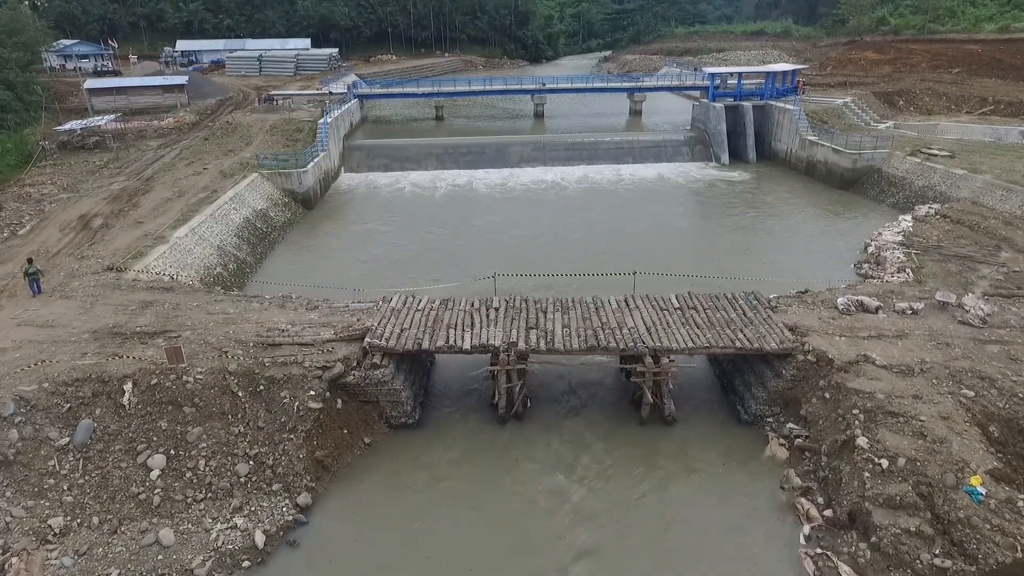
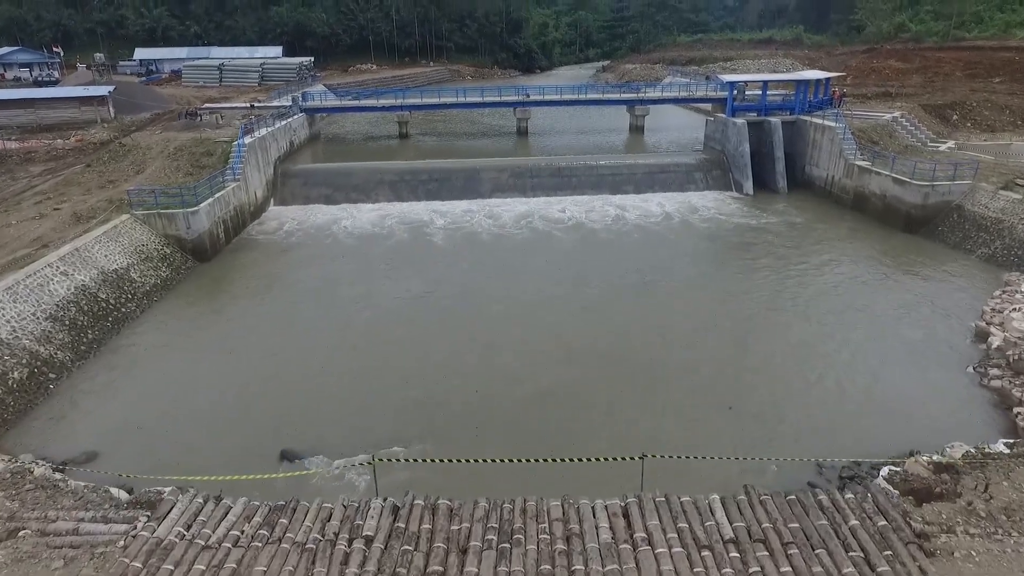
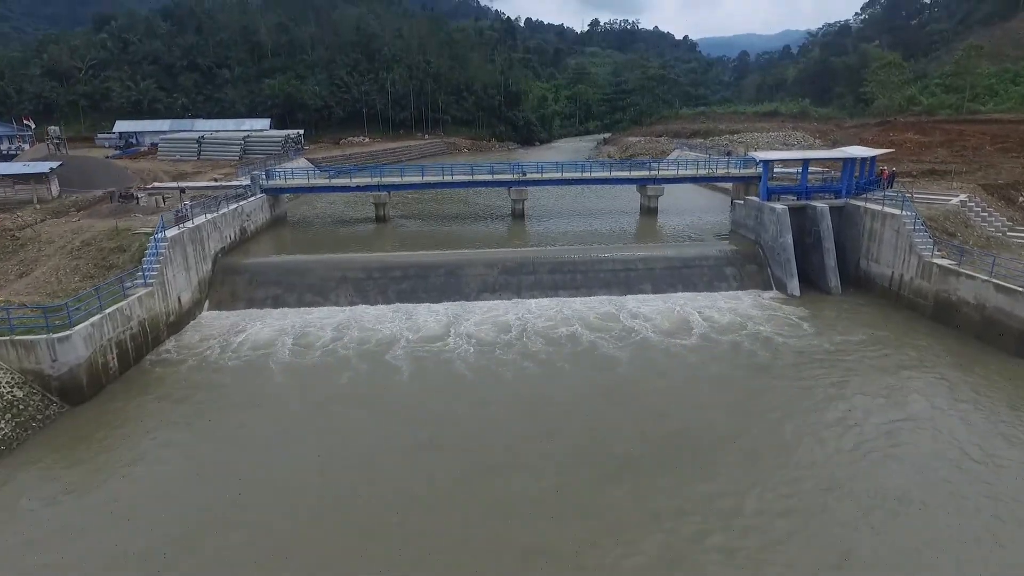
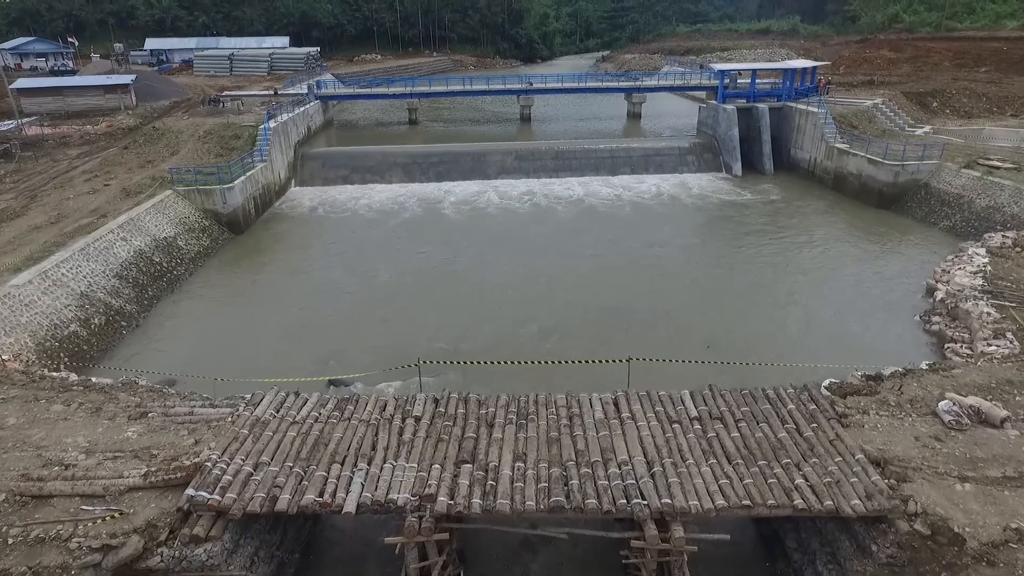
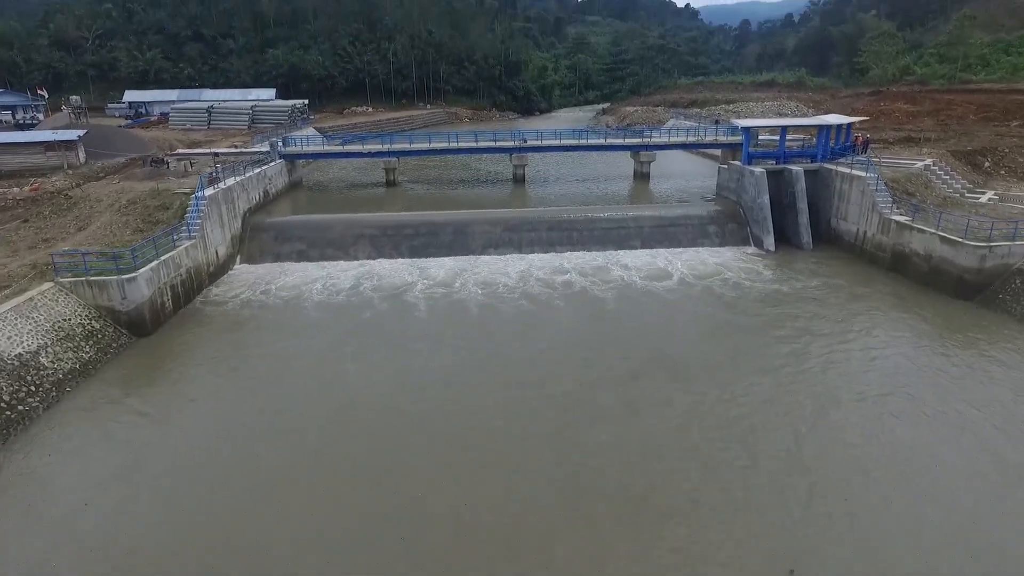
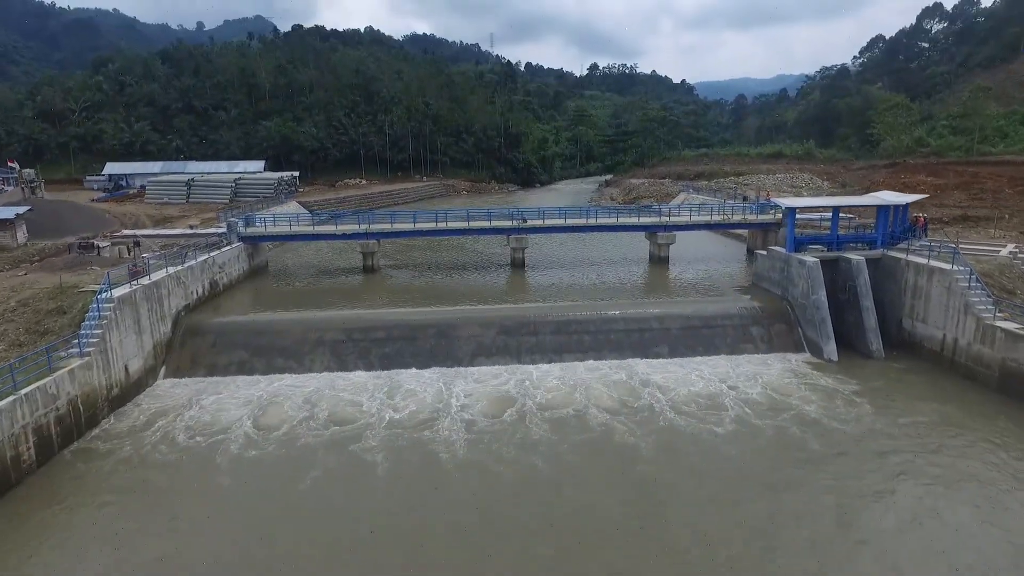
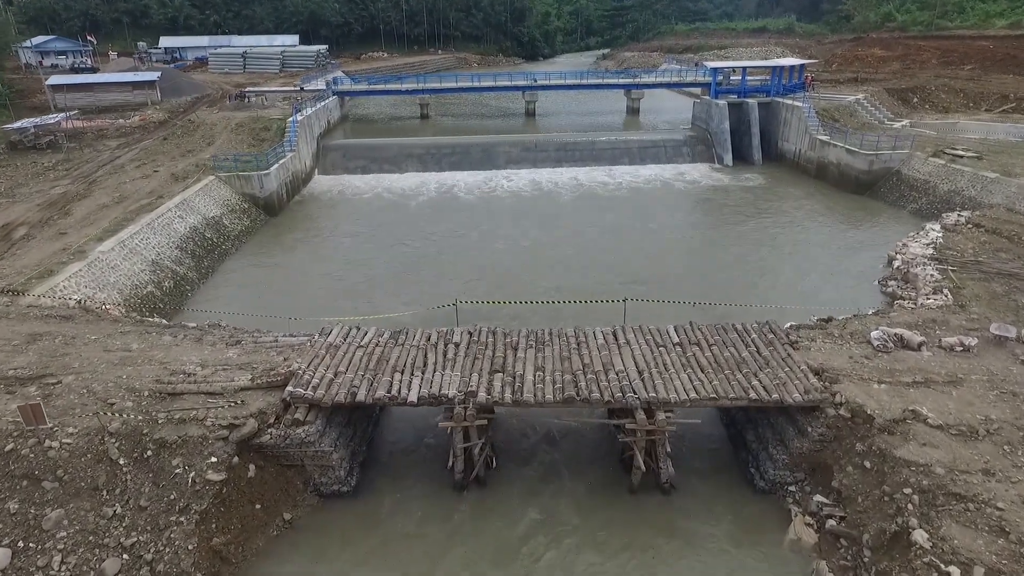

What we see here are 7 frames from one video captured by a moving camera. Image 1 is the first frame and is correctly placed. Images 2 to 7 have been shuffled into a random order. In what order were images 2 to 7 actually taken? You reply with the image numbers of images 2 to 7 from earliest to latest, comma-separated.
7, 4, 2, 5, 3, 6
